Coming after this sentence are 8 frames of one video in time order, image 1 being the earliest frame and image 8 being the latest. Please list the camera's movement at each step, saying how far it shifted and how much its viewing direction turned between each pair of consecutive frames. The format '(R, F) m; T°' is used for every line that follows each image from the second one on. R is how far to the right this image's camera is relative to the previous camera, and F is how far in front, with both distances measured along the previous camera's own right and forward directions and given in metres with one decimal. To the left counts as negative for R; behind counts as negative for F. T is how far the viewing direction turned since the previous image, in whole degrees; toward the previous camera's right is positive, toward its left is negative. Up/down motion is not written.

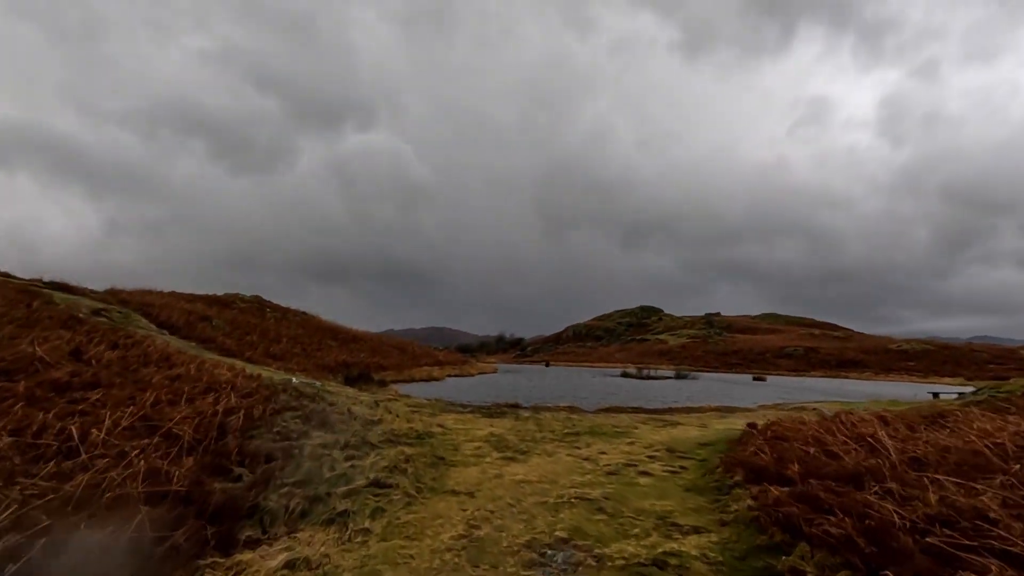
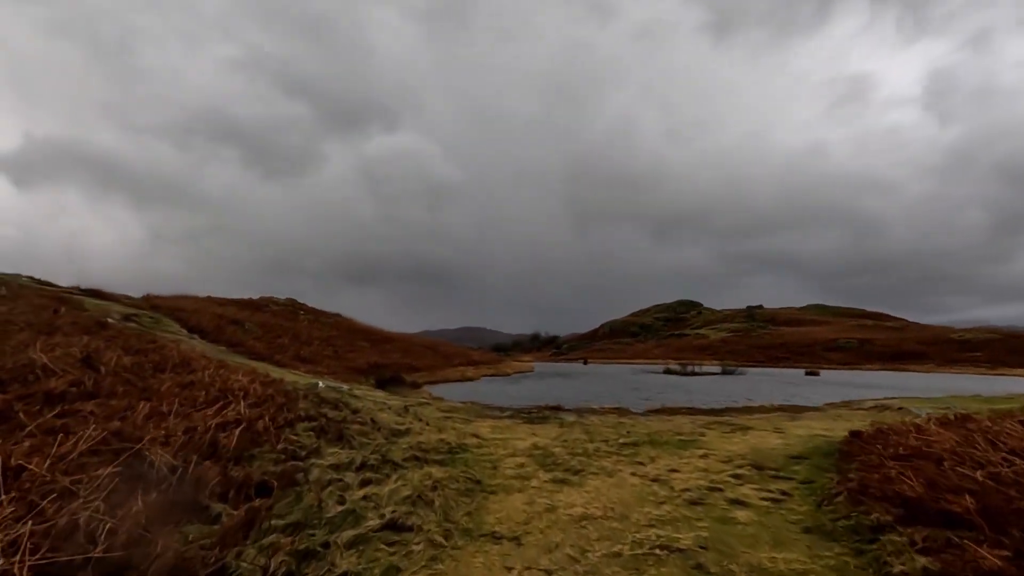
(-0.2, +1.9) m; -3°
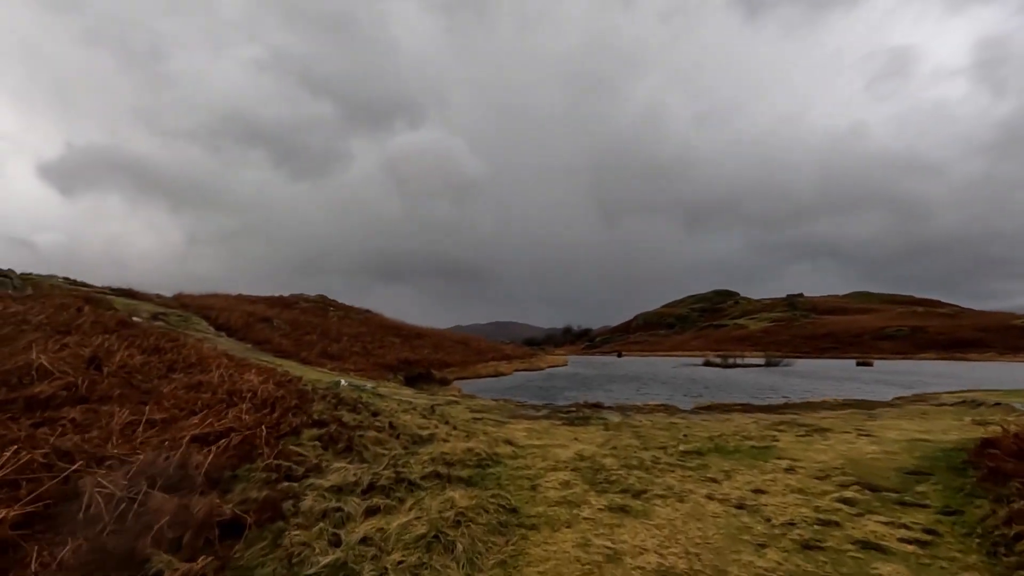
(-0.1, +1.8) m; -3°
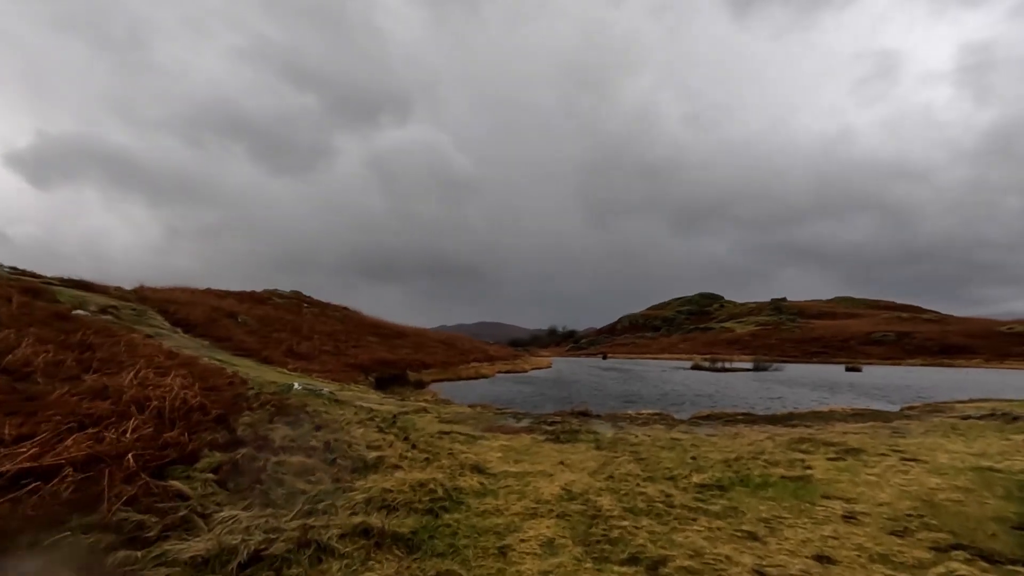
(+0.2, +2.3) m; +1°
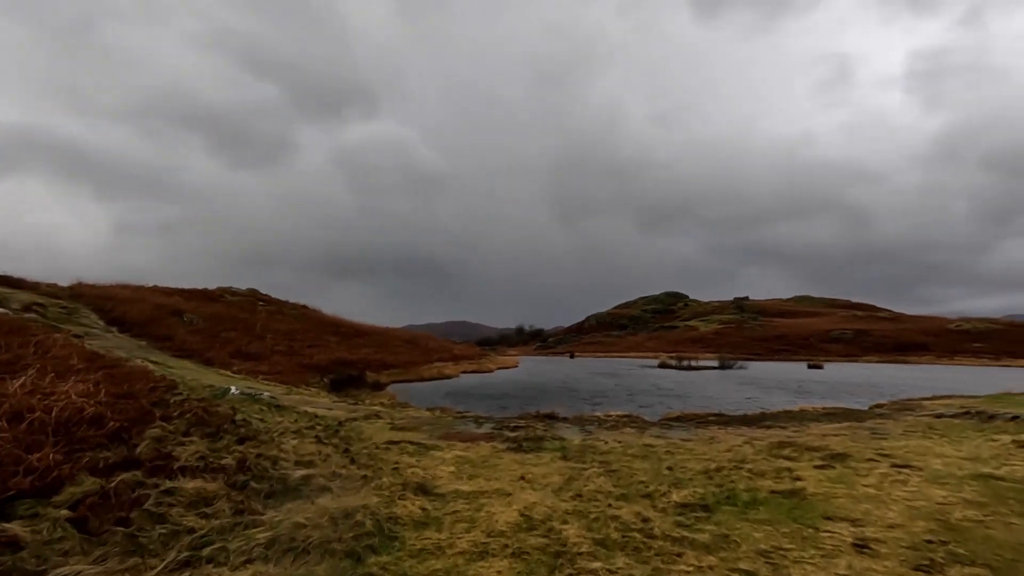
(+0.2, +1.3) m; +3°
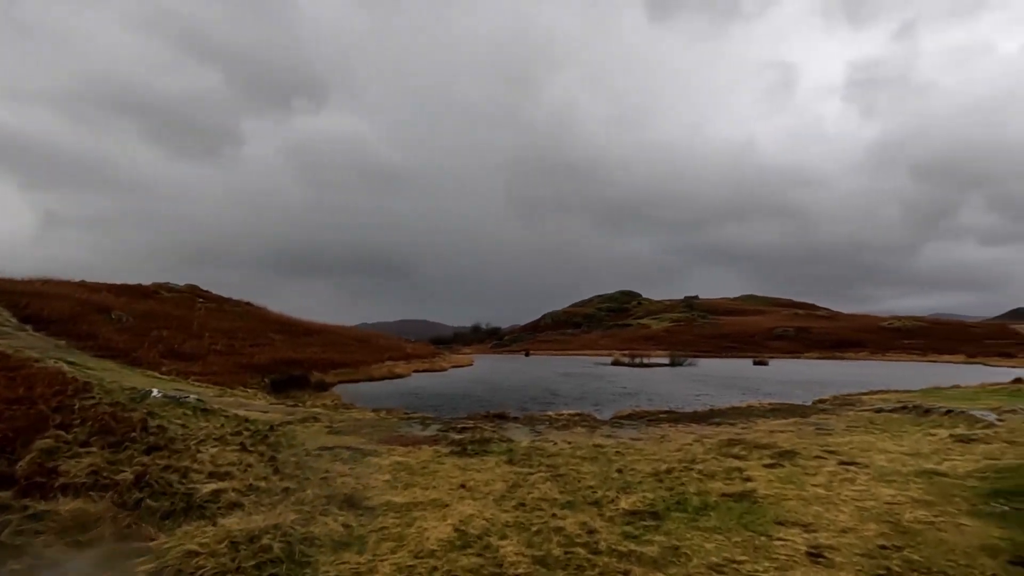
(+0.2, +0.6) m; +5°
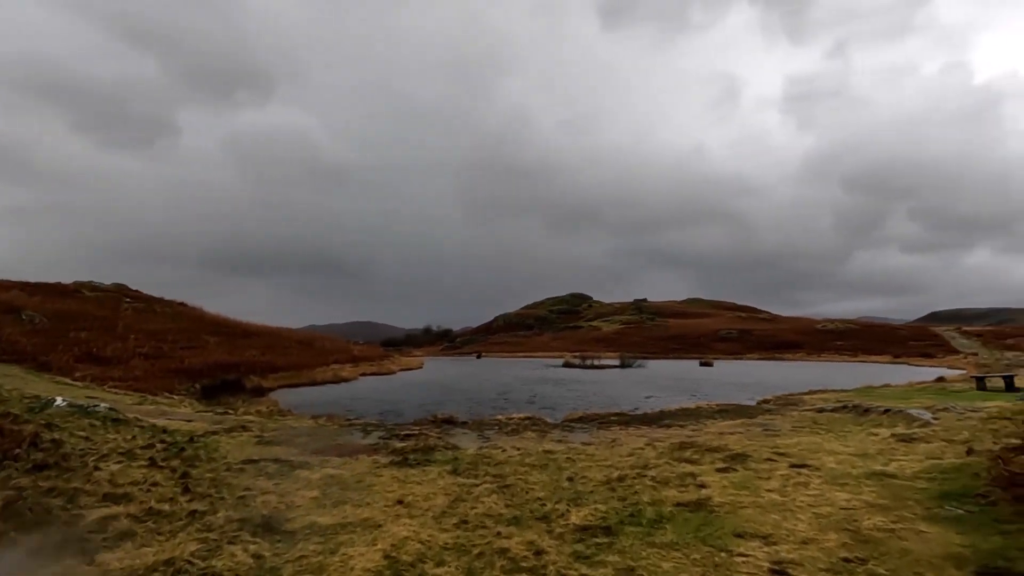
(+0.1, +0.6) m; +5°
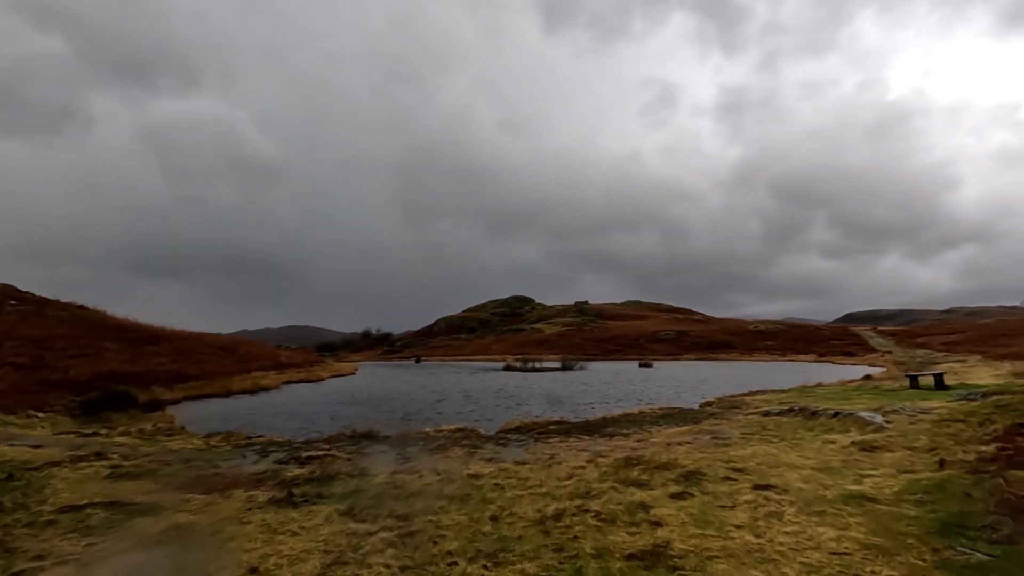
(+0.4, +1.7) m; +6°
